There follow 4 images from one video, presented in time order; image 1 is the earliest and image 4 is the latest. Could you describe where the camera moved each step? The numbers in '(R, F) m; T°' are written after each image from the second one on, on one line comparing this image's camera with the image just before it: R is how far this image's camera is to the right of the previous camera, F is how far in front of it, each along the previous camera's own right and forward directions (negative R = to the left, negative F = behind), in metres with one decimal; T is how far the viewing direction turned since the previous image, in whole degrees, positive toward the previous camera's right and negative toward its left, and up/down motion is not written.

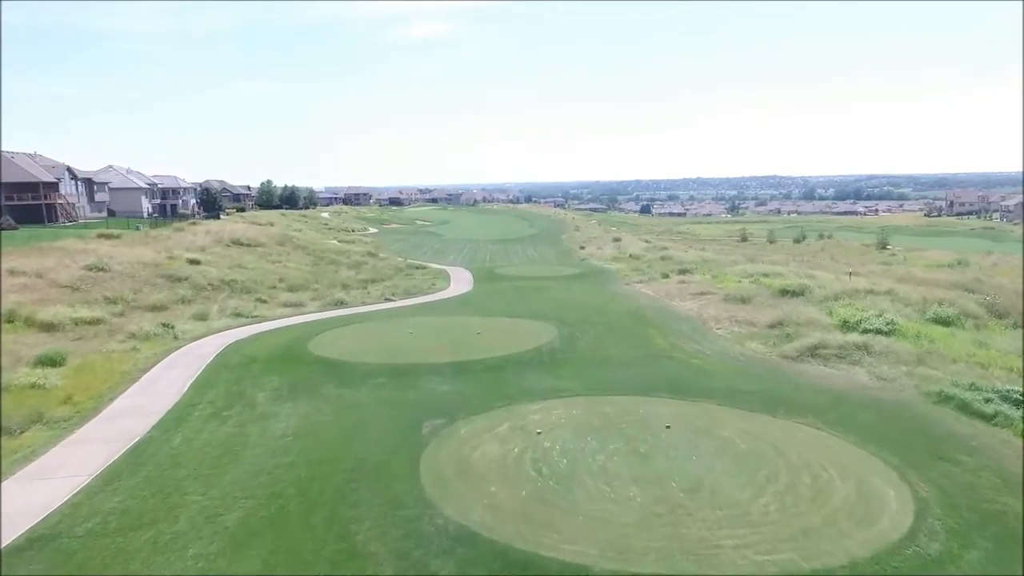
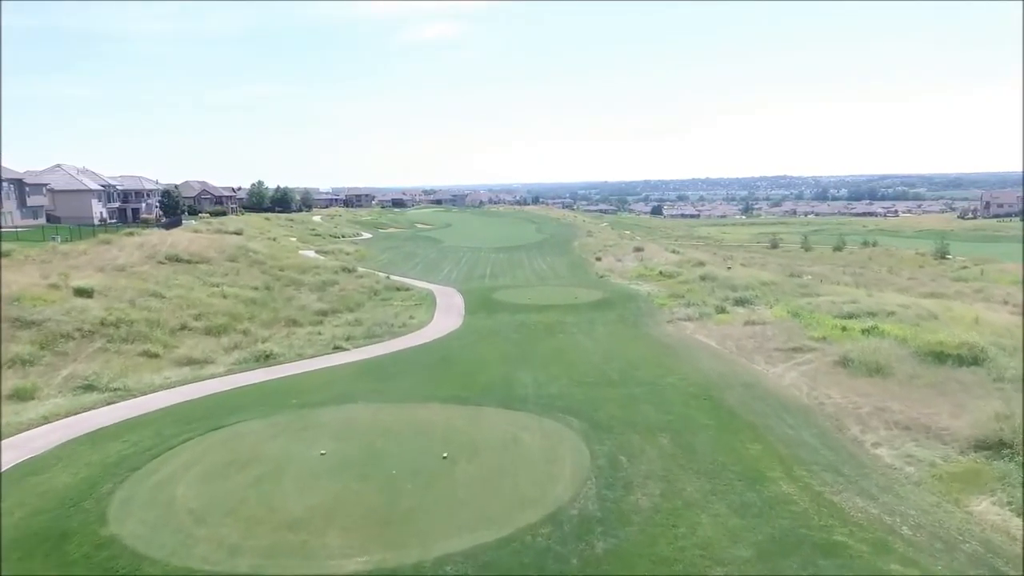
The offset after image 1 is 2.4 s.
(+0.3, +10.1) m; -1°
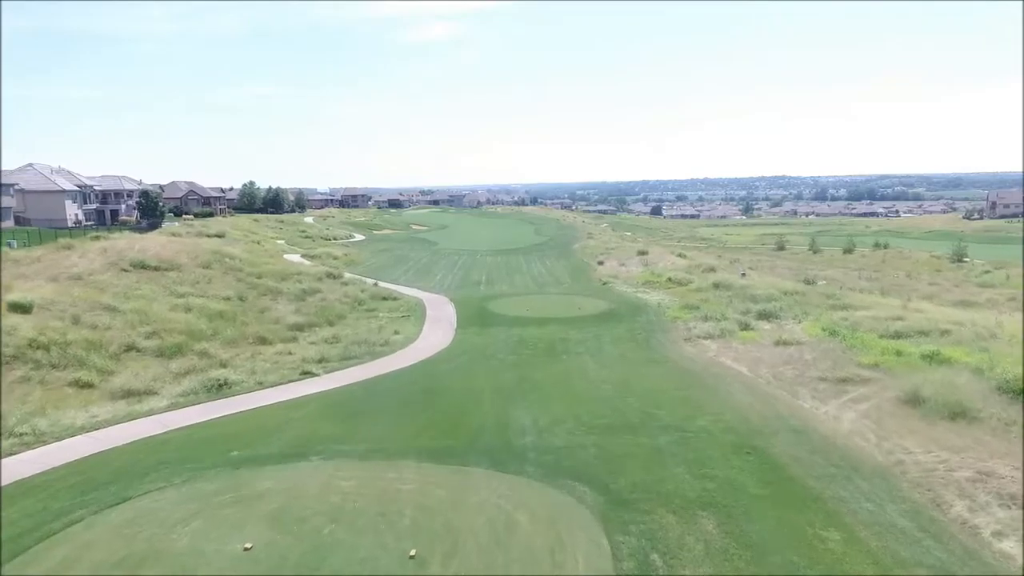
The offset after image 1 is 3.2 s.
(+0.1, +3.3) m; 0°
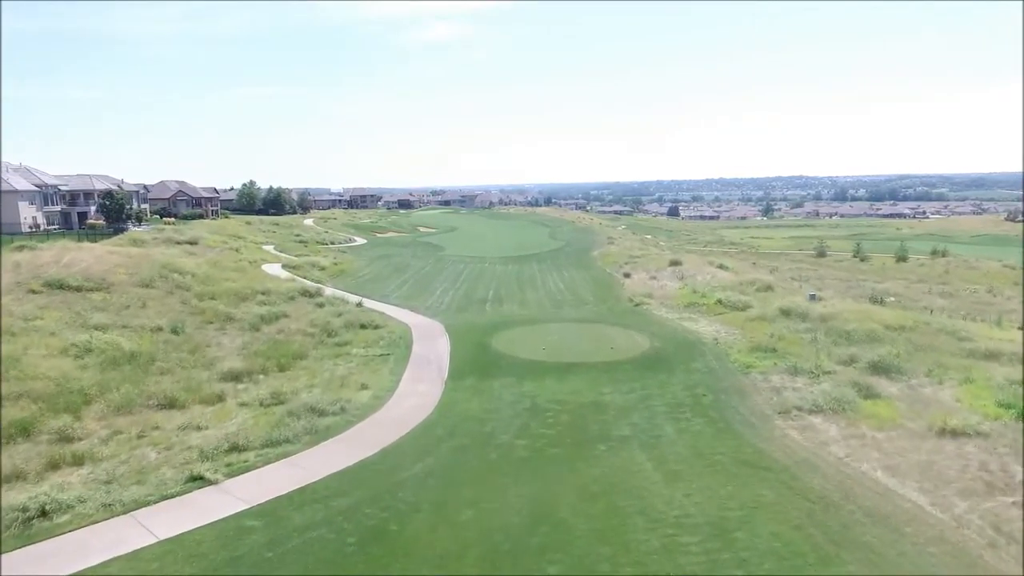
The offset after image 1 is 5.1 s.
(+0.1, +8.0) m; -1°
